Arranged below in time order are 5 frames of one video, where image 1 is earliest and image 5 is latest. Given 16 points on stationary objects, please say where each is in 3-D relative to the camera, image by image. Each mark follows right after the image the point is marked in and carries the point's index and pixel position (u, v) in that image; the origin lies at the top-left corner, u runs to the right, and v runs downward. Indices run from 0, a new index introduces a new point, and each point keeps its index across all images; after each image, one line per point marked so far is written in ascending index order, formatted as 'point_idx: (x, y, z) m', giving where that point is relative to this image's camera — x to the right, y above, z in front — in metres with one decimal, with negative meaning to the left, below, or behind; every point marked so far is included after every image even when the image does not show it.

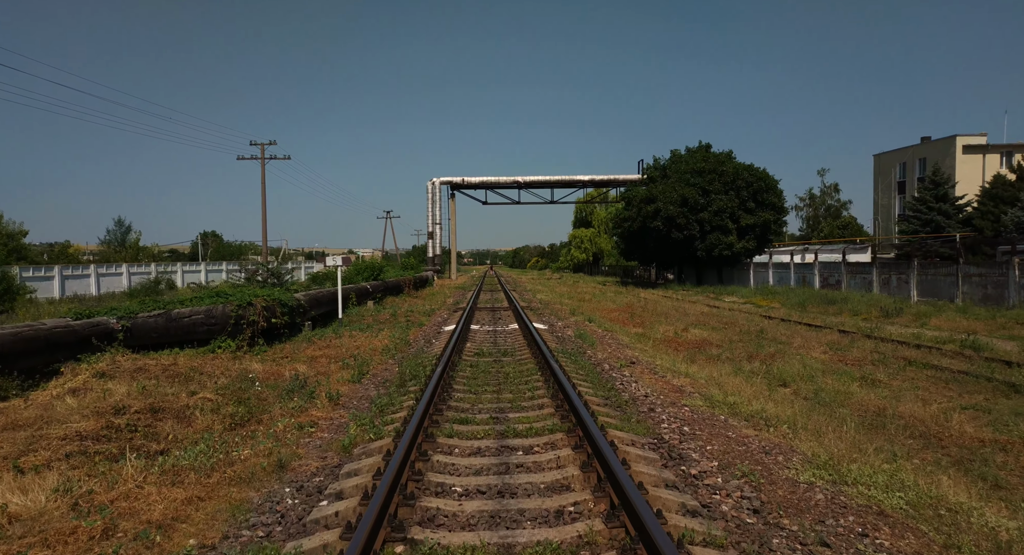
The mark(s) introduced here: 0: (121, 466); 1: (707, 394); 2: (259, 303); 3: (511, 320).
0: (-3.1, -1.5, +4.9) m
1: (+2.4, -1.4, +7.5) m
2: (-4.7, -0.5, +11.5) m
3: (-0.1, -1.2, +17.2) m
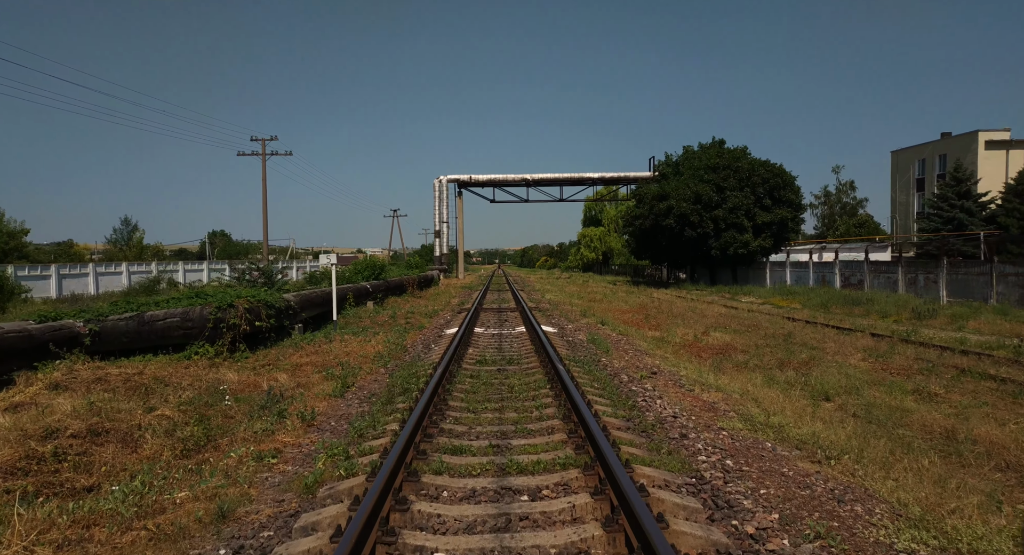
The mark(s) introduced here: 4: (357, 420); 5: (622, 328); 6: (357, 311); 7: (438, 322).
0: (-3.1, -1.5, +3.9) m
1: (+2.4, -1.4, +6.4) m
2: (-4.6, -0.5, +10.5) m
3: (+0.1, -1.2, +16.1) m
4: (-1.5, -1.4, +5.9) m
5: (+2.6, -1.2, +14.3) m
6: (-4.1, -0.9, +16.3) m
7: (-1.9, -1.1, +16.0) m
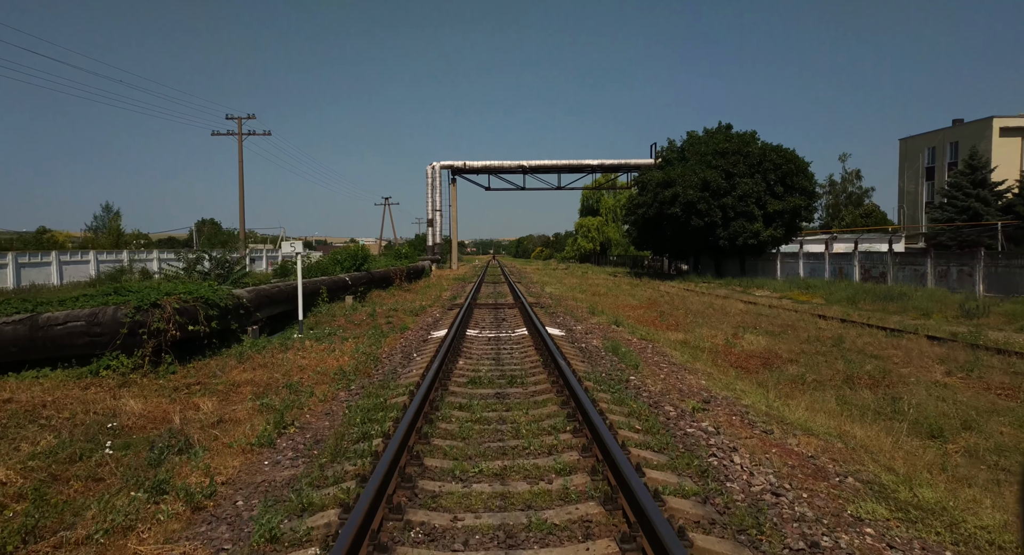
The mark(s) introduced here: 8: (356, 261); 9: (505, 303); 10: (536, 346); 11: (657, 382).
0: (-3.1, -1.5, +1.7) m
1: (+2.5, -1.4, +4.3) m
2: (-4.6, -0.3, +8.3) m
3: (+0.1, -1.0, +14.0) m
4: (-1.4, -1.4, +3.8) m
5: (+2.6, -1.0, +12.2) m
6: (-4.1, -0.7, +14.1) m
7: (-1.9, -1.0, +13.8) m
8: (-5.1, +0.5, +19.9) m
9: (-0.2, -0.8, +18.2) m
10: (+0.4, -1.1, +9.9) m
11: (+1.7, -1.2, +7.1) m
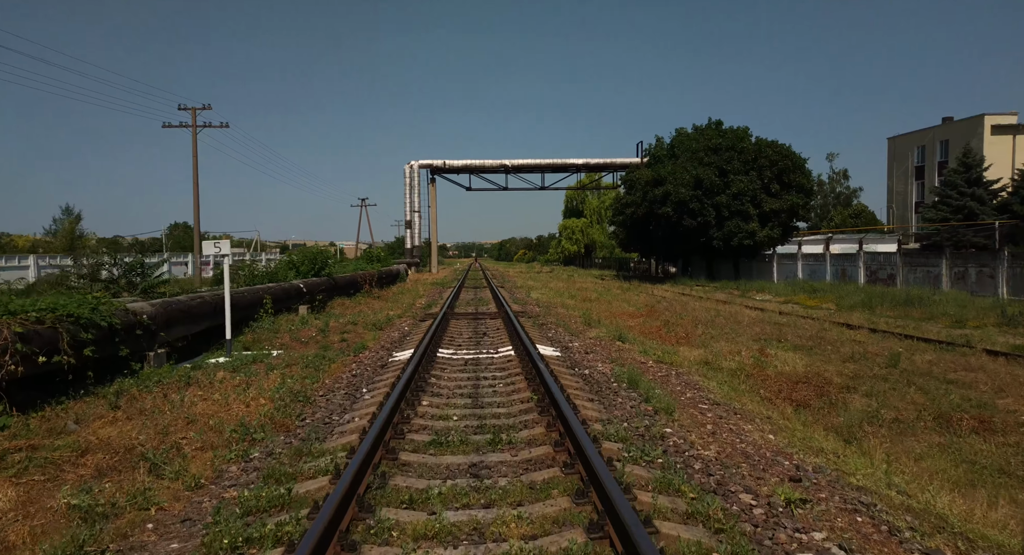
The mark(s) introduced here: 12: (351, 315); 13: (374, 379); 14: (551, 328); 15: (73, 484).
0: (-3.0, -1.6, -0.6) m
1: (+2.4, -1.4, +2.1) m
2: (-4.8, -0.5, +5.9) m
3: (-0.3, -1.1, +11.7) m
4: (-1.5, -1.4, +1.4) m
5: (+2.3, -1.1, +10.0) m
6: (-4.5, -0.8, +11.7) m
7: (-2.3, -1.1, +11.4) m
8: (-5.6, +0.3, +17.4) m
9: (-0.7, -0.9, +15.9) m
10: (+0.2, -1.2, +7.6) m
11: (+1.5, -1.3, +4.9) m
12: (-3.7, -0.9, +14.0) m
13: (-1.7, -1.2, +7.5) m
14: (+0.8, -1.0, +12.6) m
15: (-2.9, -1.4, +4.2) m
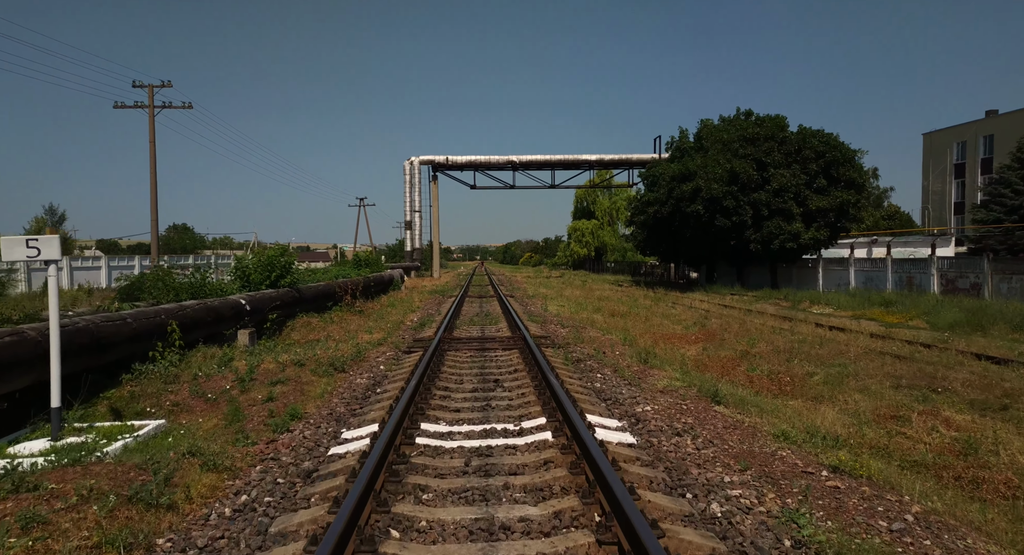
0: (-2.8, -1.7, -4.6) m
1: (+2.7, -1.6, -1.9) m
2: (-4.5, -0.6, +1.9) m
3: (+0.1, -1.3, +7.7) m
4: (-1.2, -1.6, -2.6) m
5: (+2.6, -1.4, +6.0) m
6: (-4.1, -1.1, +7.7) m
7: (-1.9, -1.3, +7.4) m
8: (-5.2, +0.1, +13.5) m
9: (-0.3, -1.1, +11.9) m
10: (+0.5, -1.4, +3.6) m
11: (+1.8, -1.5, +0.8) m
12: (-3.3, -1.1, +10.0) m
13: (-1.4, -1.4, +3.5) m
14: (+1.1, -1.2, +8.6) m
15: (-2.7, -1.6, +0.2) m
